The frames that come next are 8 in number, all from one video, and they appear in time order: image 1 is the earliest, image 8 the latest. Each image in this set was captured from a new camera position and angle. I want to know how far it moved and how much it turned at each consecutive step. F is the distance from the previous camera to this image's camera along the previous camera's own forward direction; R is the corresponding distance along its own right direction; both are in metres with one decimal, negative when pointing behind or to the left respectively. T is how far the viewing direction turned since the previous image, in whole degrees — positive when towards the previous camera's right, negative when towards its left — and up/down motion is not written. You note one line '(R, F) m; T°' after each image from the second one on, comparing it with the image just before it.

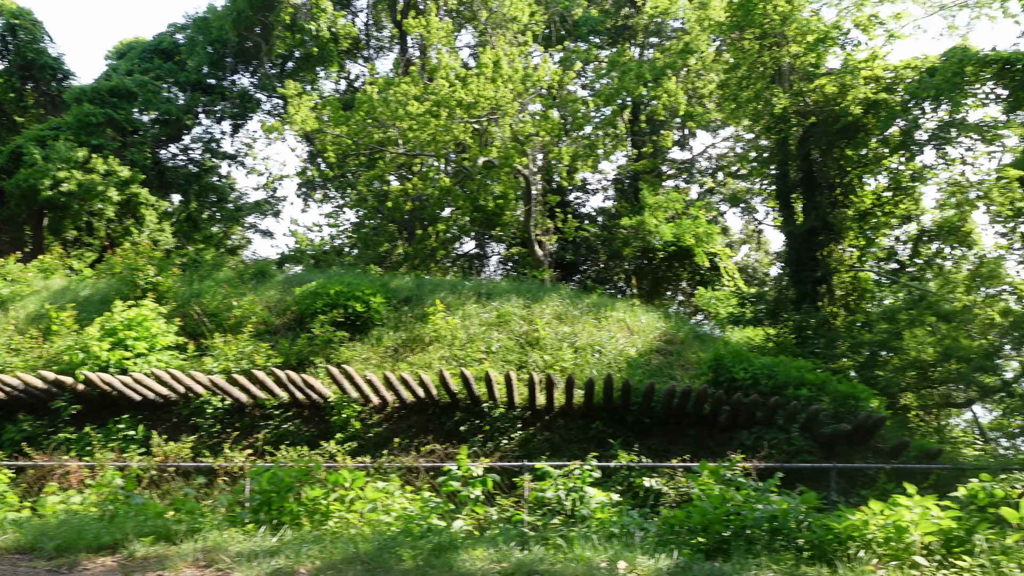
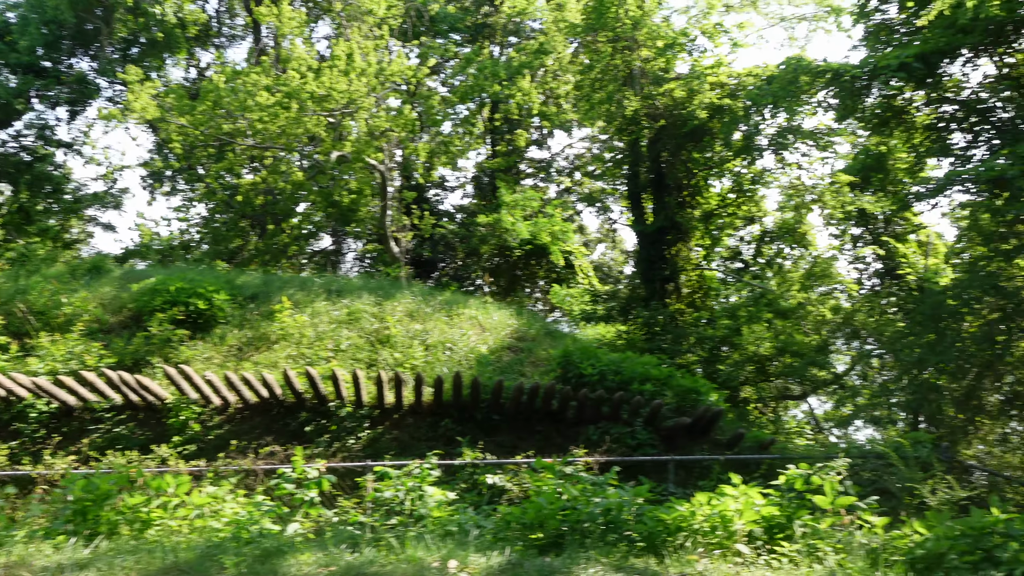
(+0.2, +0.1) m; +8°
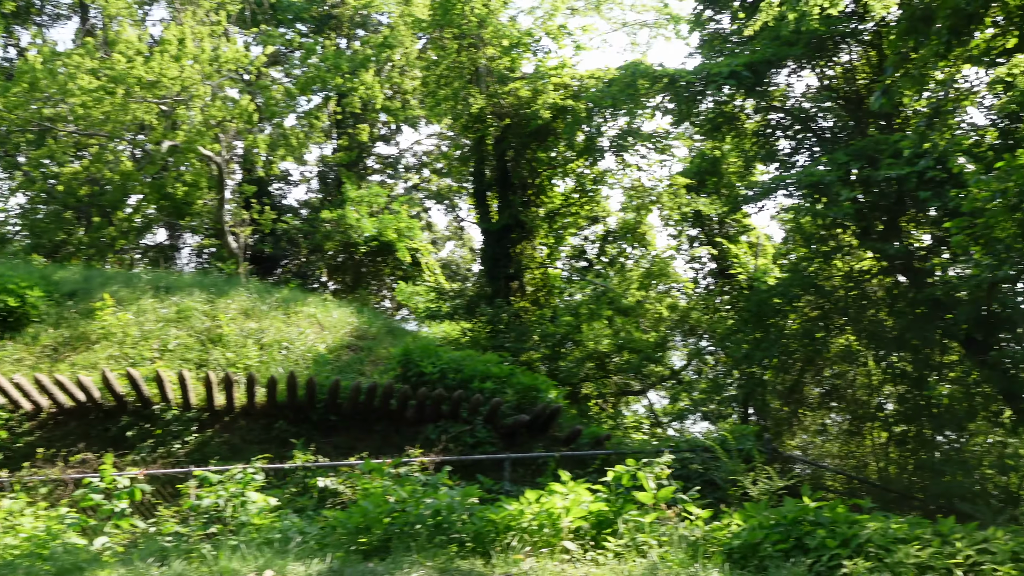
(+0.1, +0.1) m; +9°
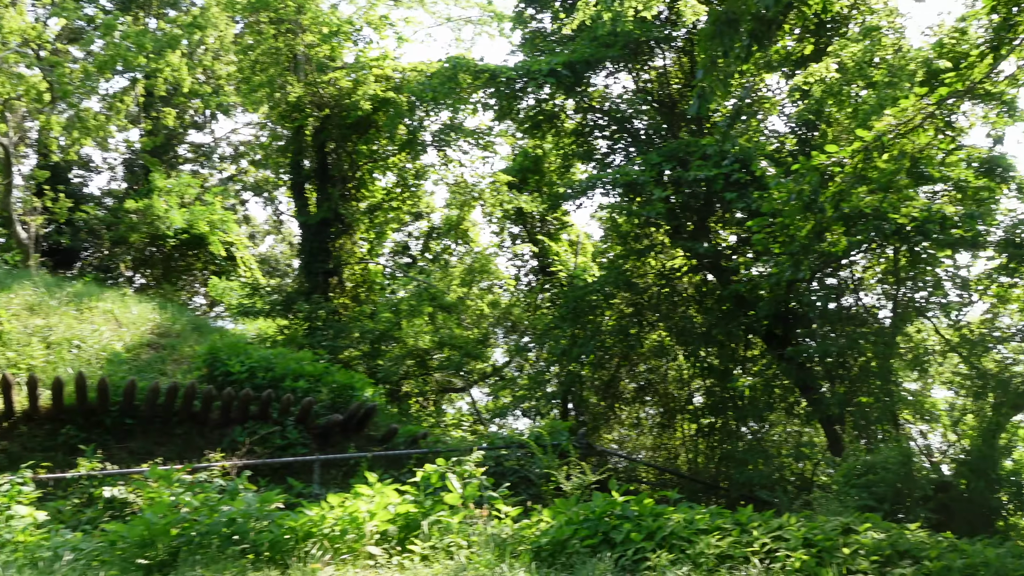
(+0.1, +0.2) m; +10°
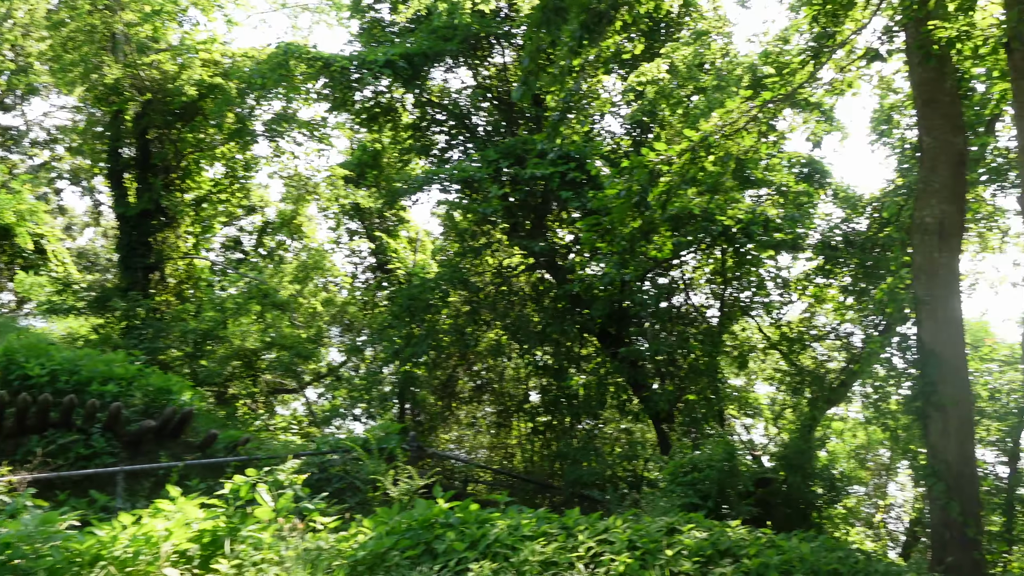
(+0.1, +0.3) m; +9°
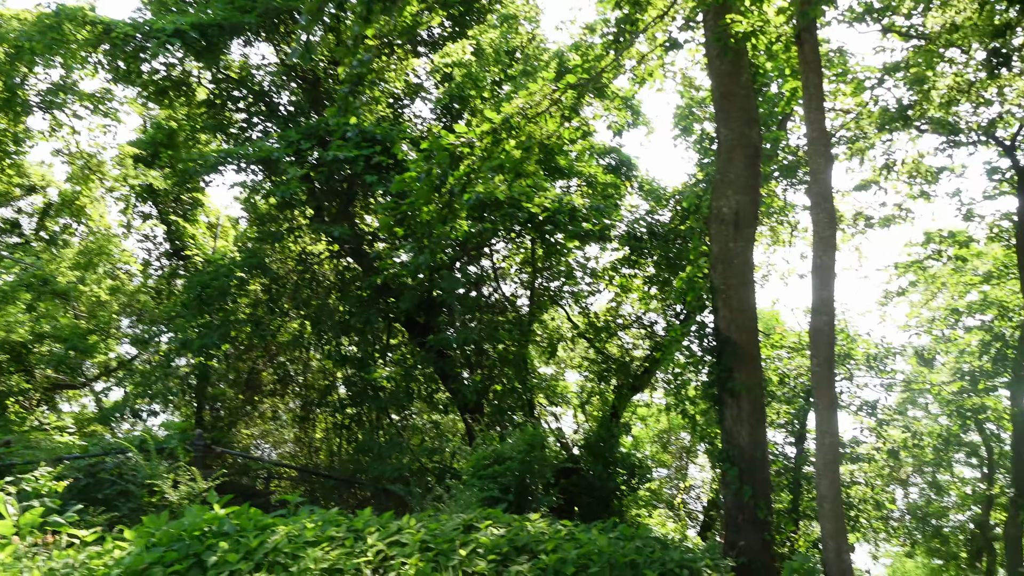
(+0.2, +0.3) m; +11°
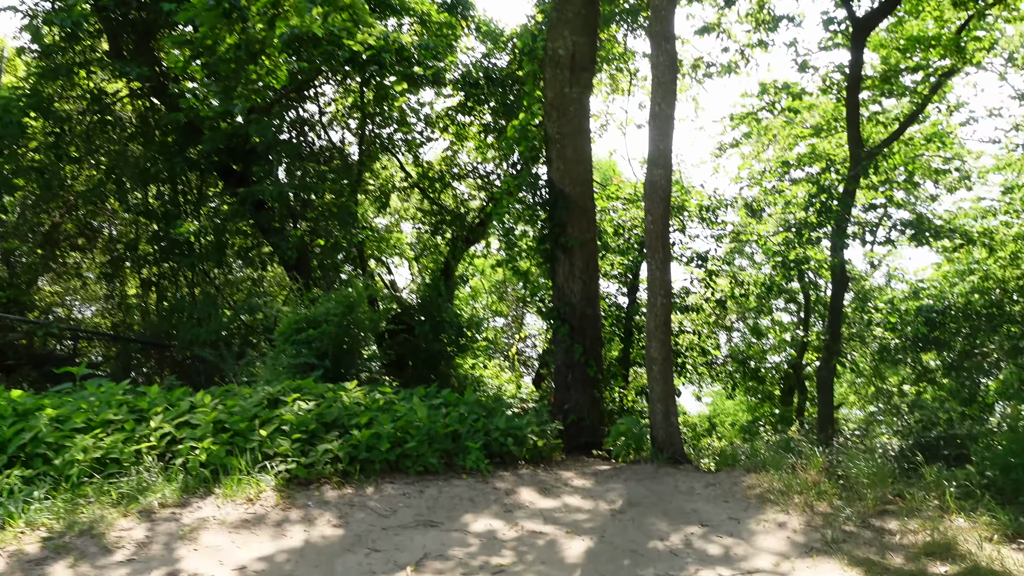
(+0.2, +0.6) m; +10°
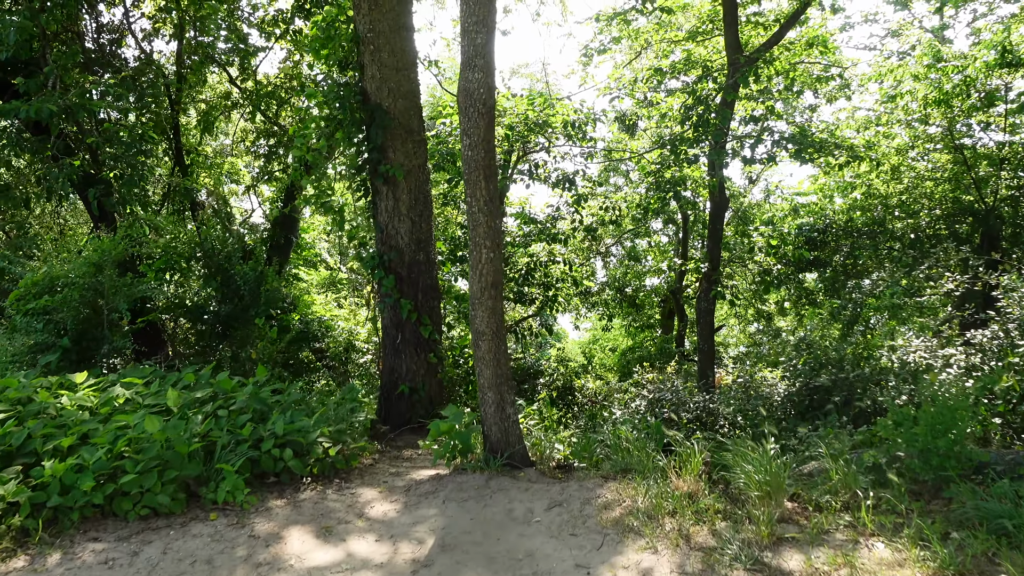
(+0.5, +1.3) m; +7°
